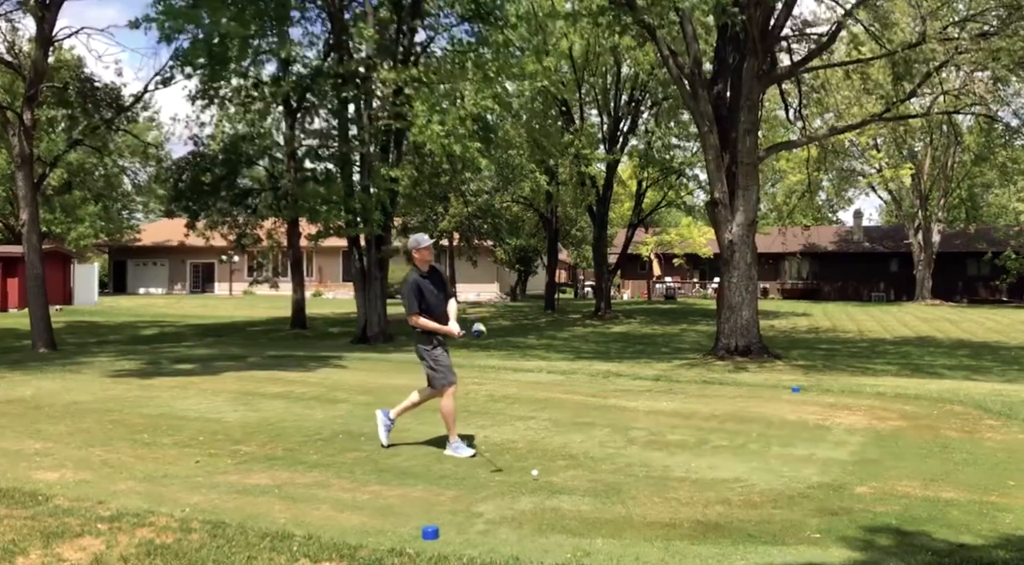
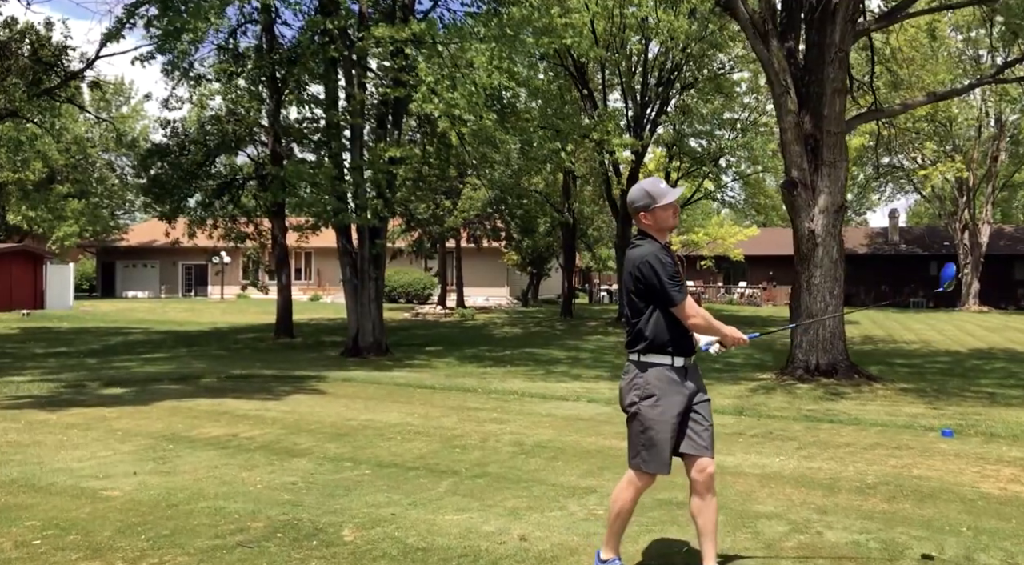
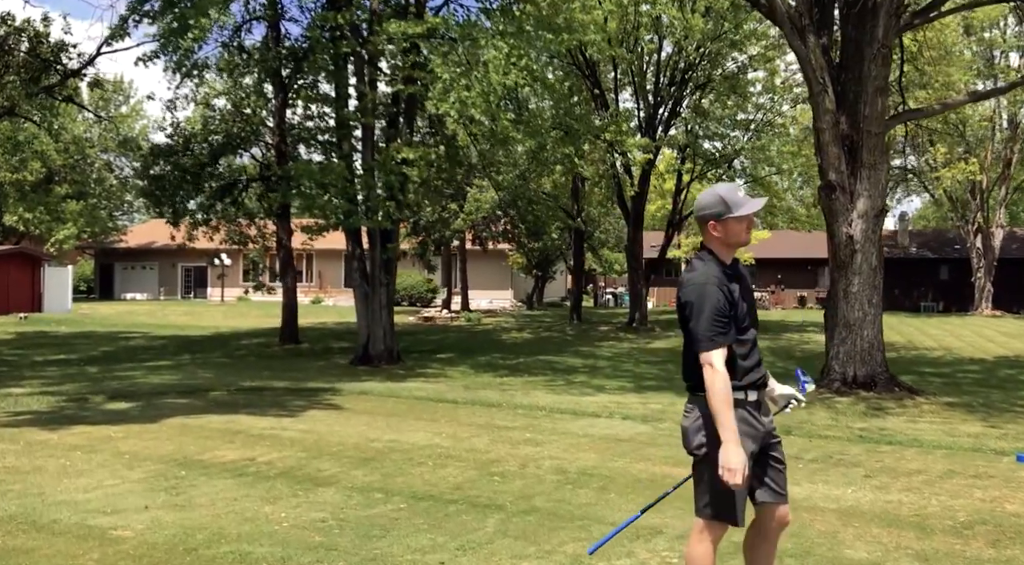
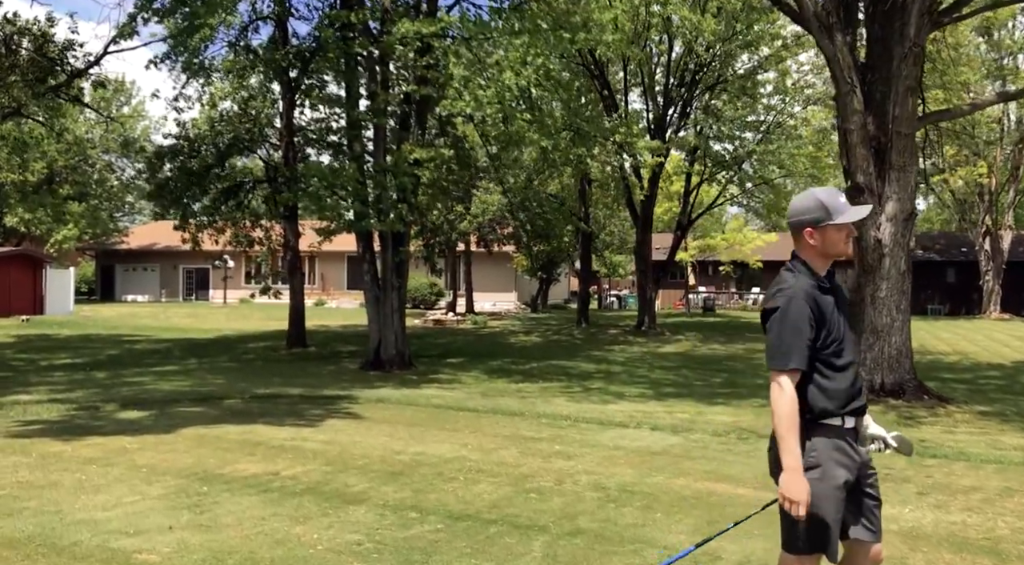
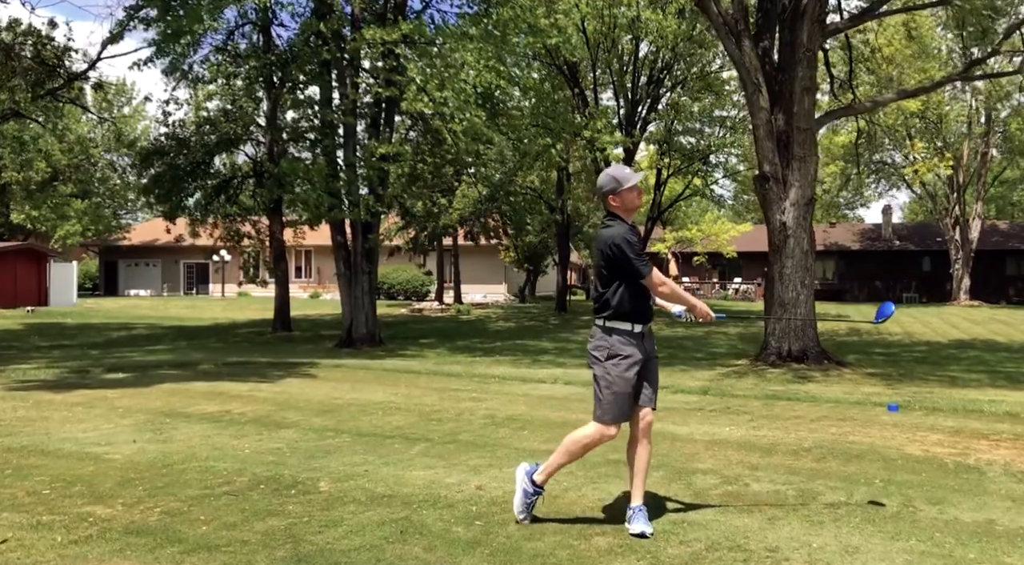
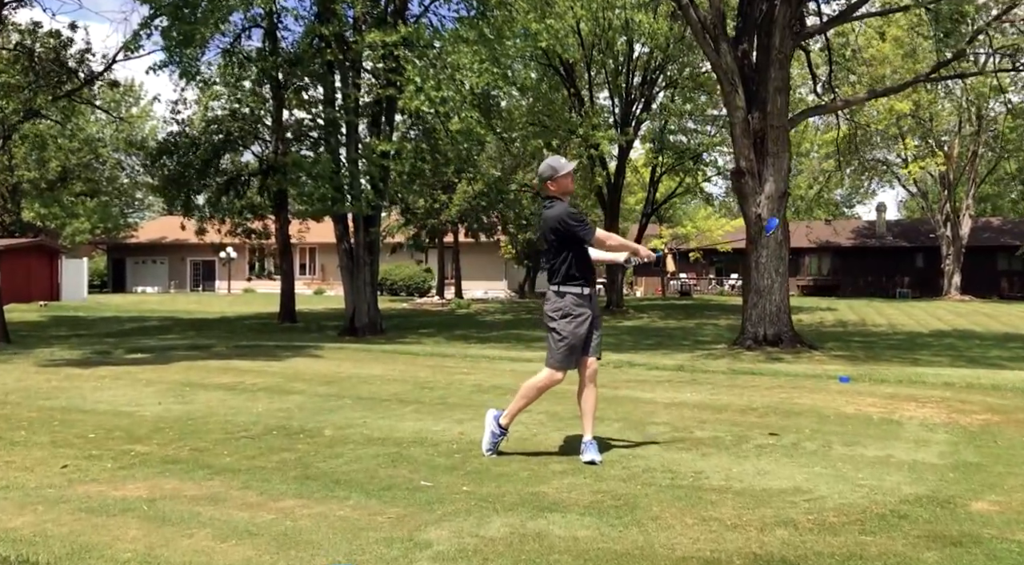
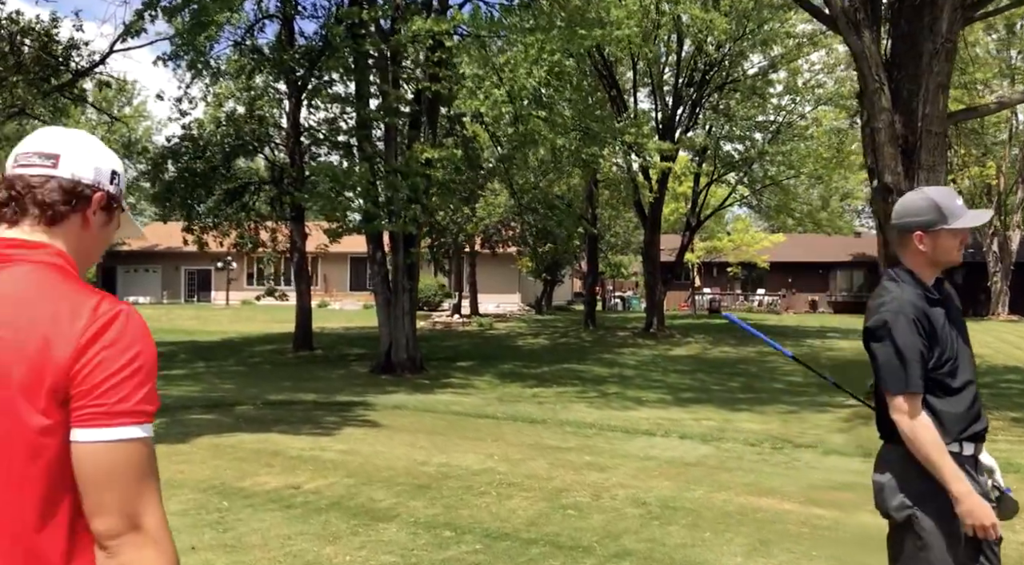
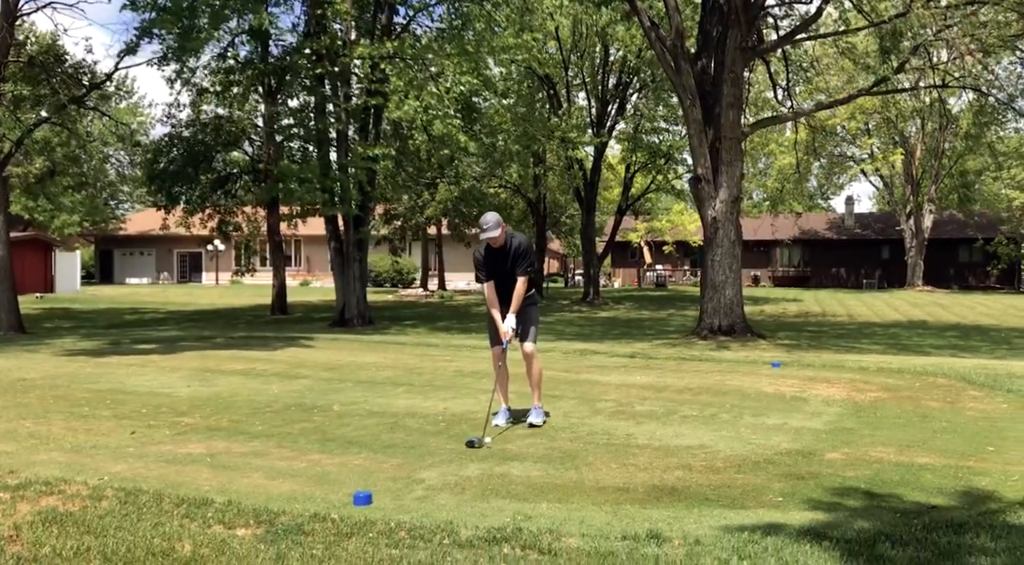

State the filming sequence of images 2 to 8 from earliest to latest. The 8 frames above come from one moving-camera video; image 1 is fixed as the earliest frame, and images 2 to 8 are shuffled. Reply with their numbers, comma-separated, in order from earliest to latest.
8, 6, 5, 2, 3, 4, 7
